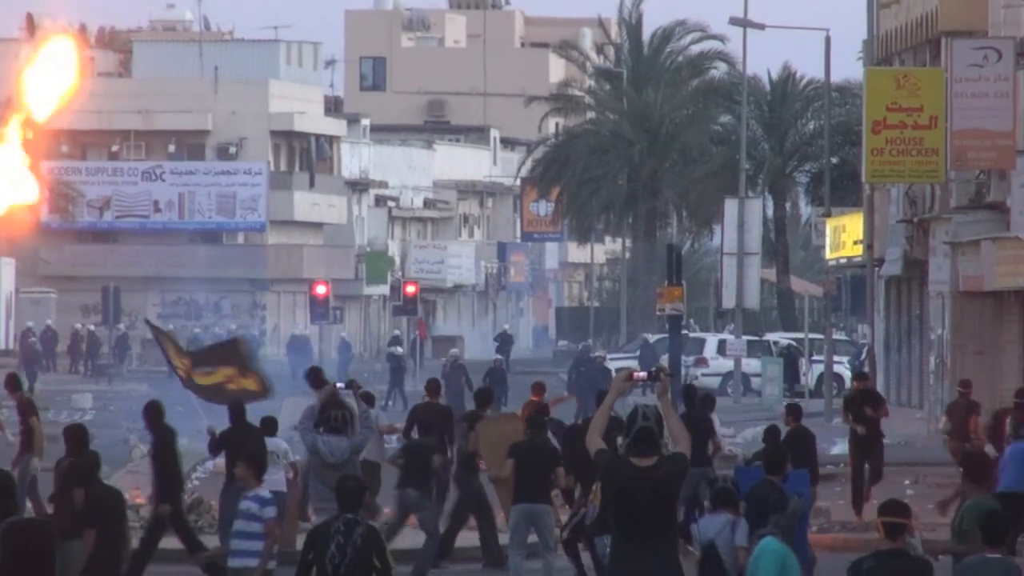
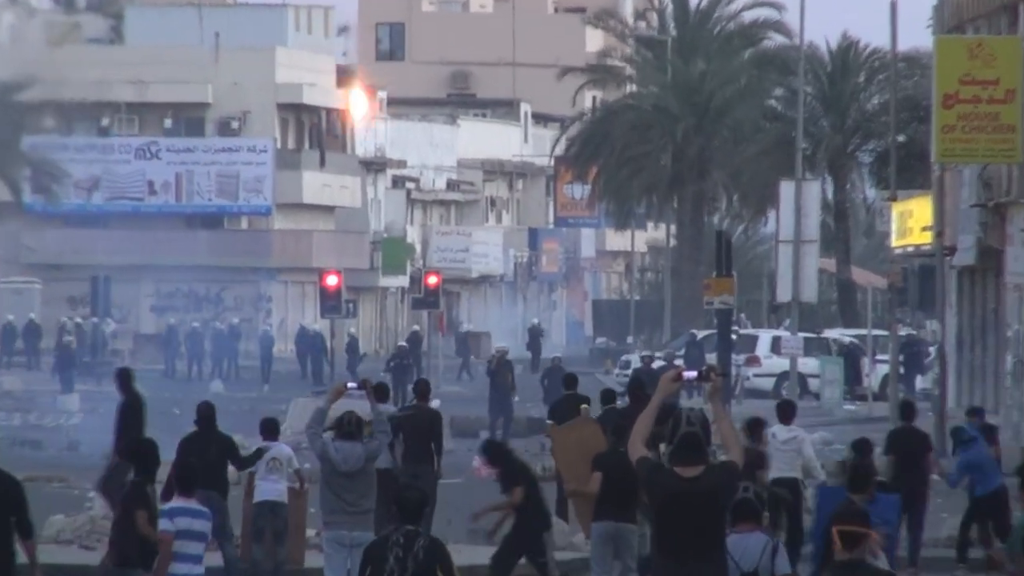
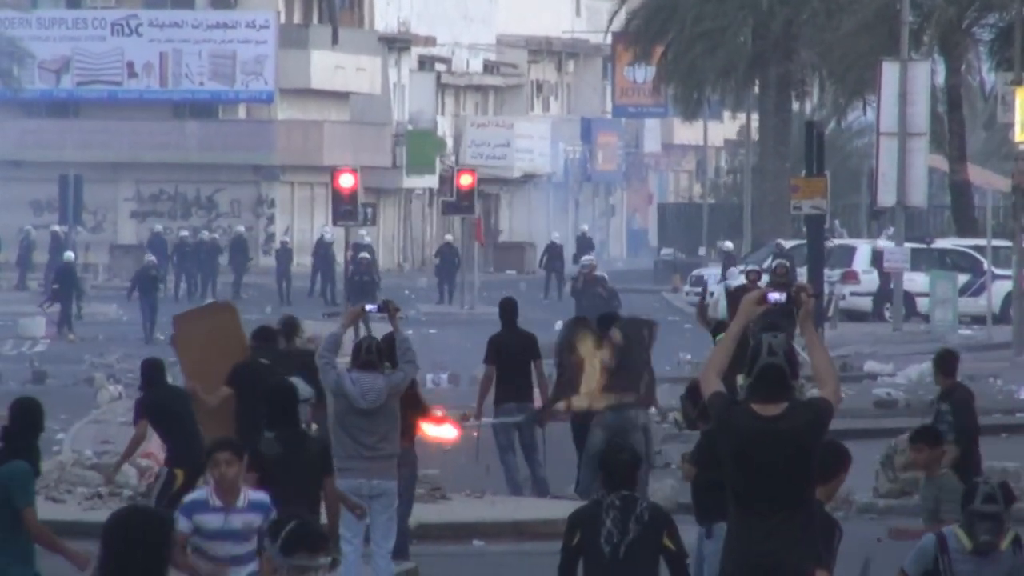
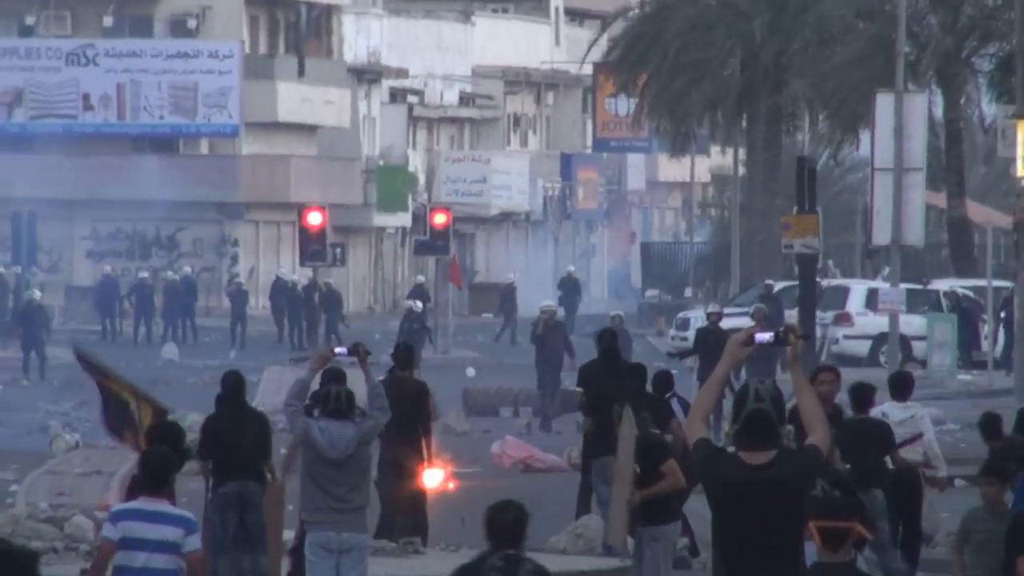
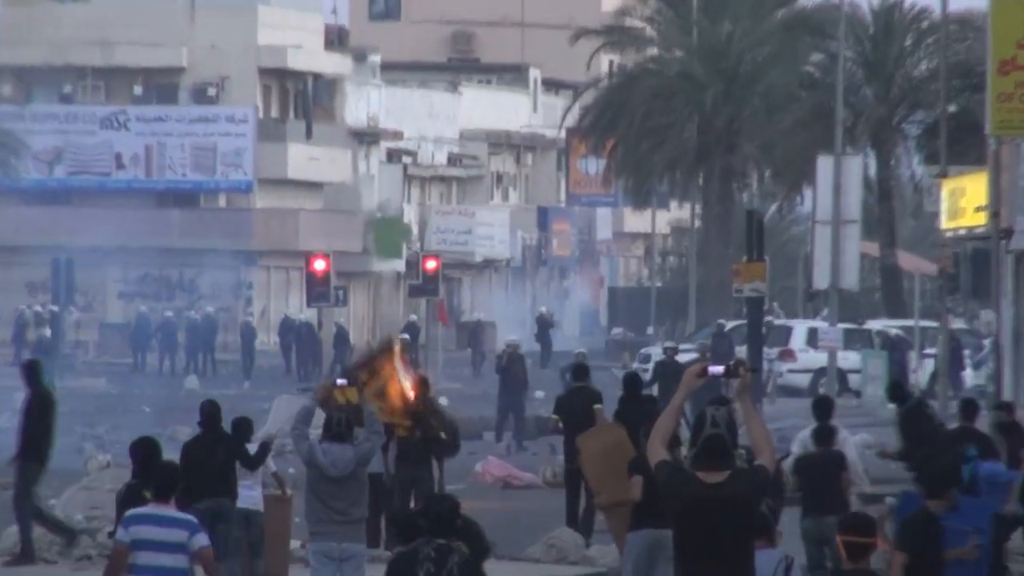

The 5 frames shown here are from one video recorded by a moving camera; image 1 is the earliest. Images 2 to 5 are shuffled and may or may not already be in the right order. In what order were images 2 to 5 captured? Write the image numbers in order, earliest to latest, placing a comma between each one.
2, 5, 4, 3
